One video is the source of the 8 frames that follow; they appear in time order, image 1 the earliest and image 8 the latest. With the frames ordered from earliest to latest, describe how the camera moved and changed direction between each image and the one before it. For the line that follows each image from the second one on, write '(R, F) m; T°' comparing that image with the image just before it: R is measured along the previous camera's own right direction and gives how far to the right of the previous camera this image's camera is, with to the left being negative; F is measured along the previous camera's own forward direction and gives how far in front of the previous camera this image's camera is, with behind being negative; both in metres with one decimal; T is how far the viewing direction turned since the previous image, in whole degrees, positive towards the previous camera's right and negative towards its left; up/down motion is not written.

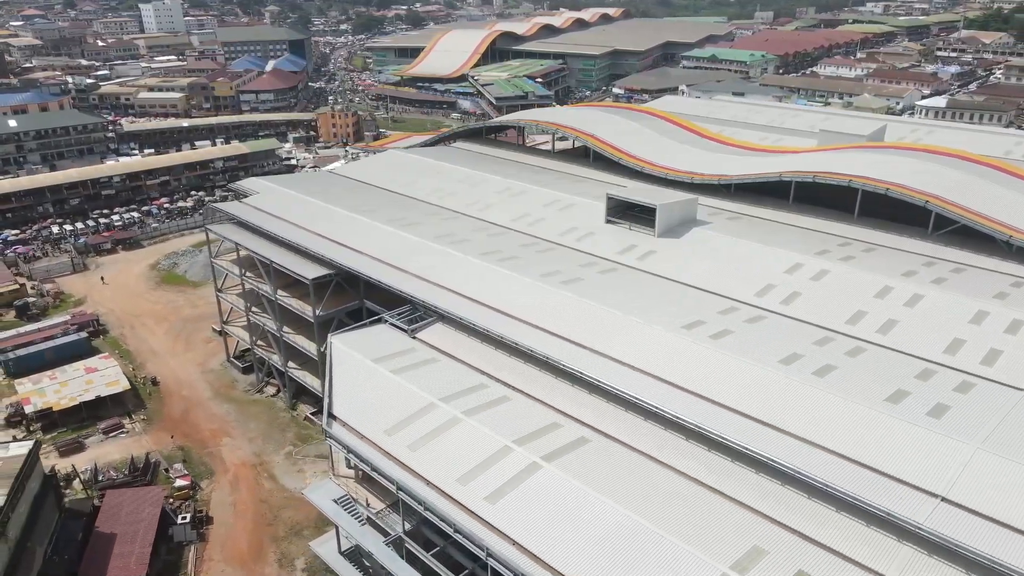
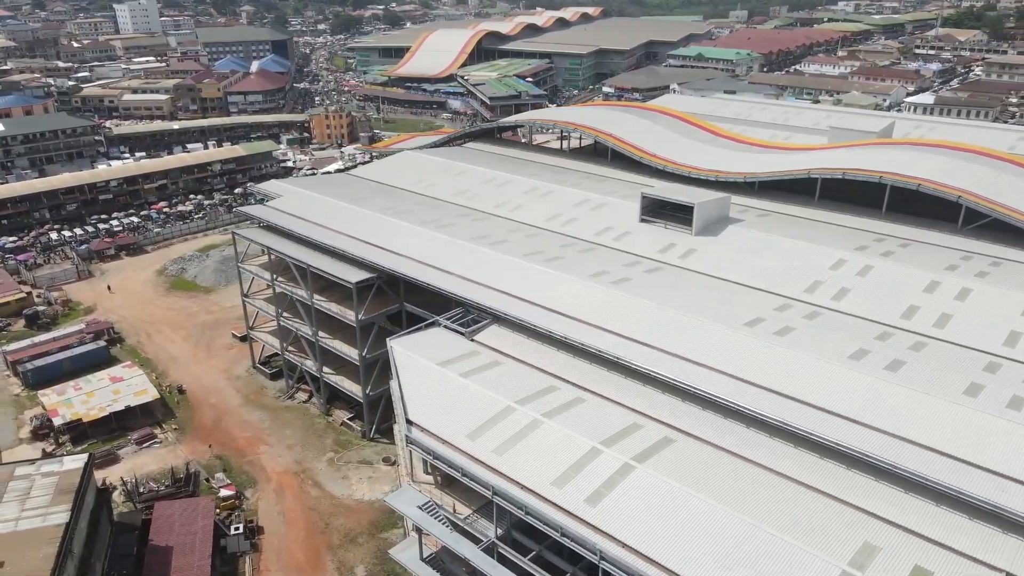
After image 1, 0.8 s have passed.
(-2.5, +0.2) m; +2°
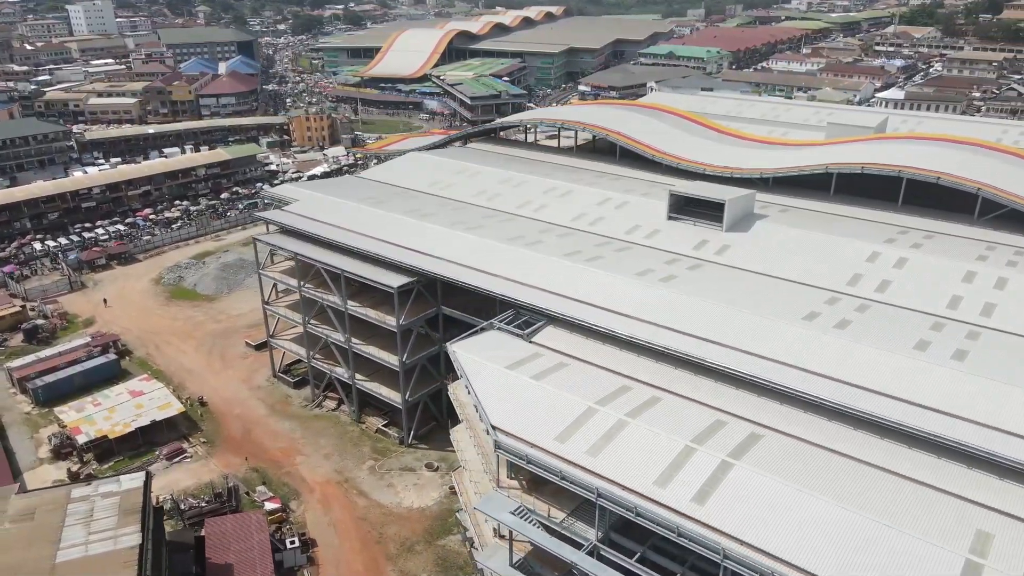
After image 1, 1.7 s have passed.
(-2.9, +0.2) m; +3°
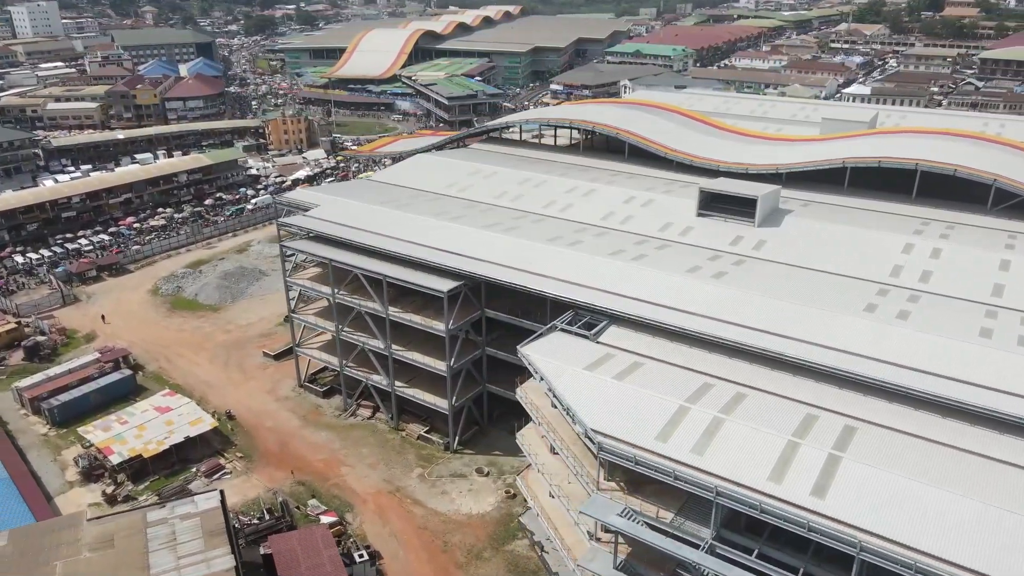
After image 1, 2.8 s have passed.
(-3.3, +0.3) m; +4°
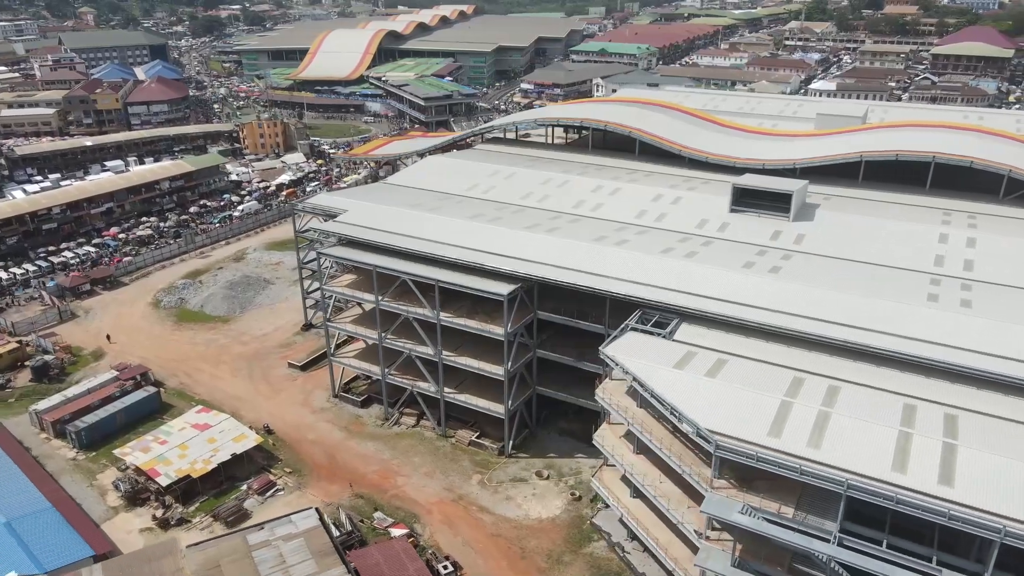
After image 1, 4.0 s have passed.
(-3.7, +0.3) m; +4°
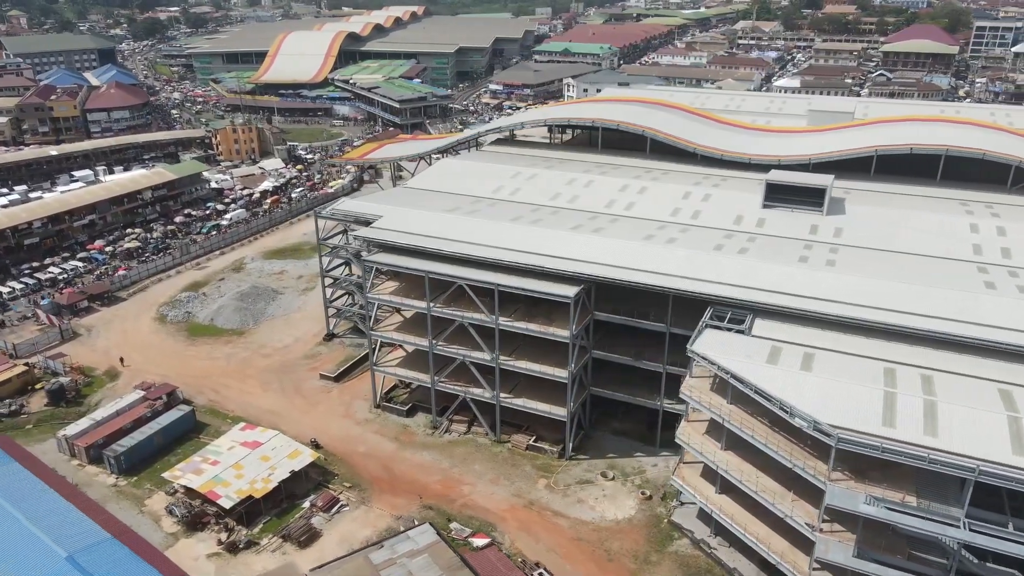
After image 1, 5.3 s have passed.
(-4.0, +0.4) m; +4°
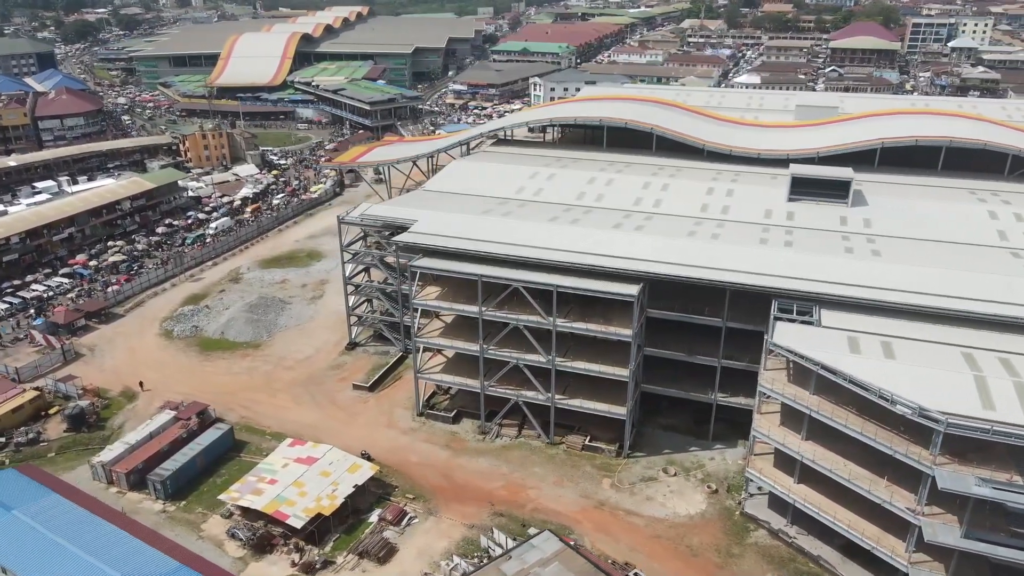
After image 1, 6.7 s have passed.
(-4.1, +0.4) m; +5°
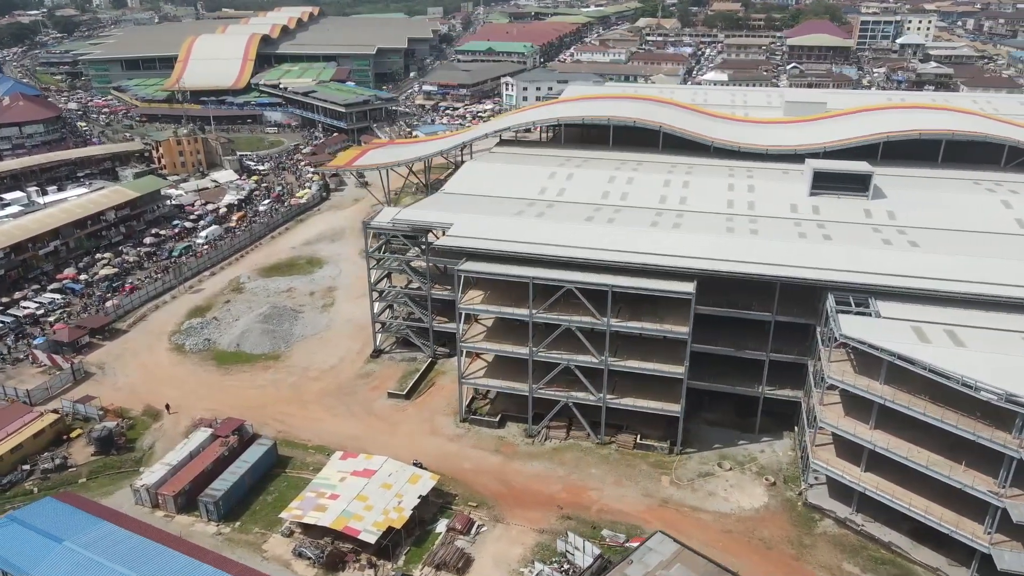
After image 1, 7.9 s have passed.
(-3.6, +0.4) m; +4°
